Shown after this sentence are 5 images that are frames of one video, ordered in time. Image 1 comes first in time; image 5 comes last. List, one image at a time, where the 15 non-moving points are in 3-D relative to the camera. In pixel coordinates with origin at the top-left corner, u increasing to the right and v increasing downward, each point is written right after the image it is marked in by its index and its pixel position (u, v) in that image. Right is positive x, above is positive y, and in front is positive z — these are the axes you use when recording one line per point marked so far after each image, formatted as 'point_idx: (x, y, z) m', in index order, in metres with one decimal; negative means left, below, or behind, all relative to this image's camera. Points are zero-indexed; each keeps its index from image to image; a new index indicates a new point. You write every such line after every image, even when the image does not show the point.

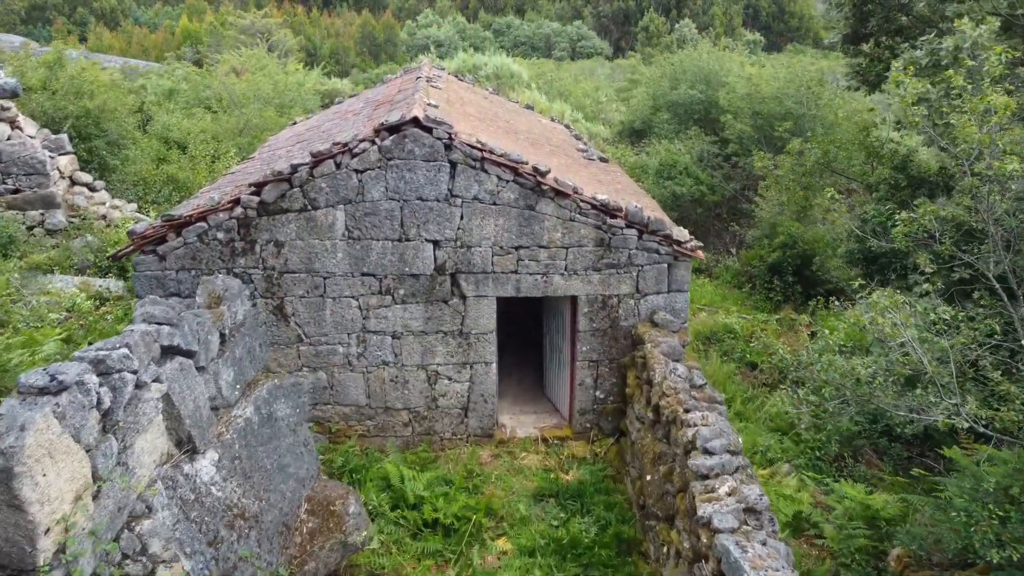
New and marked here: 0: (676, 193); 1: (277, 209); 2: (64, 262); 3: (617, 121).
0: (+2.9, +1.7, +14.1) m
1: (-1.8, +0.6, +6.3) m
2: (-4.9, +0.3, +8.9) m
3: (+2.5, +3.9, +19.0) m
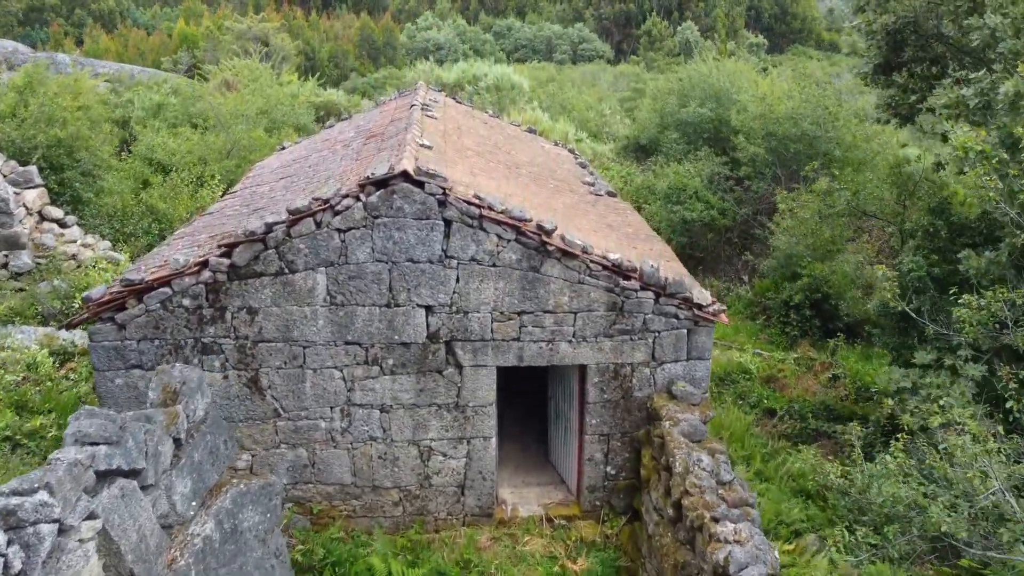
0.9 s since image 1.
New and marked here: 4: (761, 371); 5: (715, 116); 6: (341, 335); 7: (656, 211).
0: (+2.9, +1.2, +13.4) m
1: (-1.8, +0.1, +5.6) m
2: (-4.9, -0.2, +8.2) m
3: (+2.5, +3.4, +18.3) m
4: (+3.3, -1.1, +10.7) m
5: (+3.7, +3.1, +14.8) m
6: (-1.2, -0.3, +5.8) m
7: (+2.5, +1.3, +13.9) m
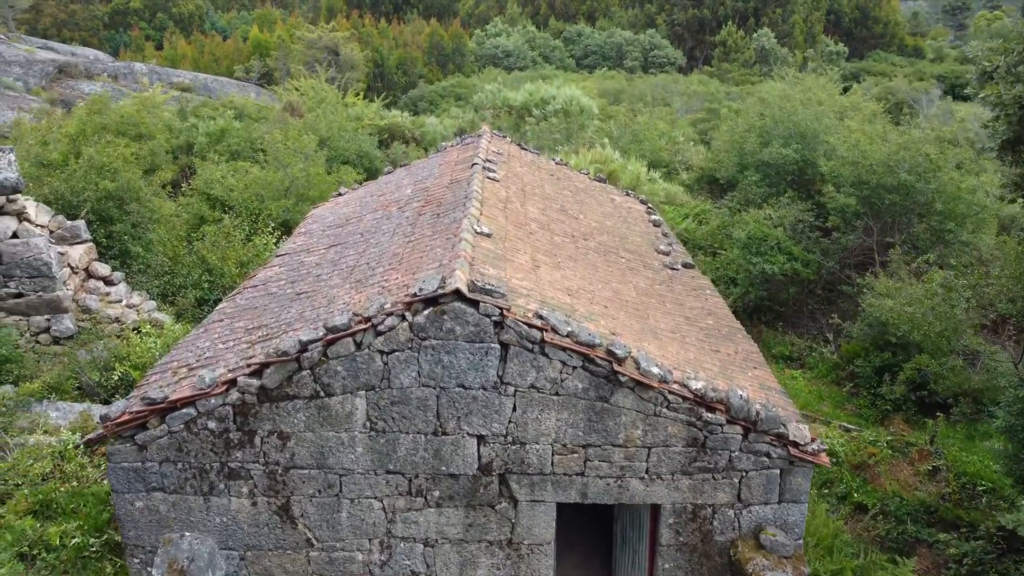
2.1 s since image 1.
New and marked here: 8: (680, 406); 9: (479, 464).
0: (+3.9, +0.3, +12.4) m
1: (-1.4, -0.7, +5.0) m
2: (-4.3, -0.9, +7.8) m
3: (+4.0, +2.6, +17.3) m
4: (+4.0, -2.0, +9.7) m
5: (+4.9, +2.2, +13.7) m
6: (-0.8, -1.1, +5.2) m
7: (+3.5, +0.4, +12.9) m
8: (+1.0, -0.7, +5.0) m
9: (-0.2, -1.1, +5.2) m
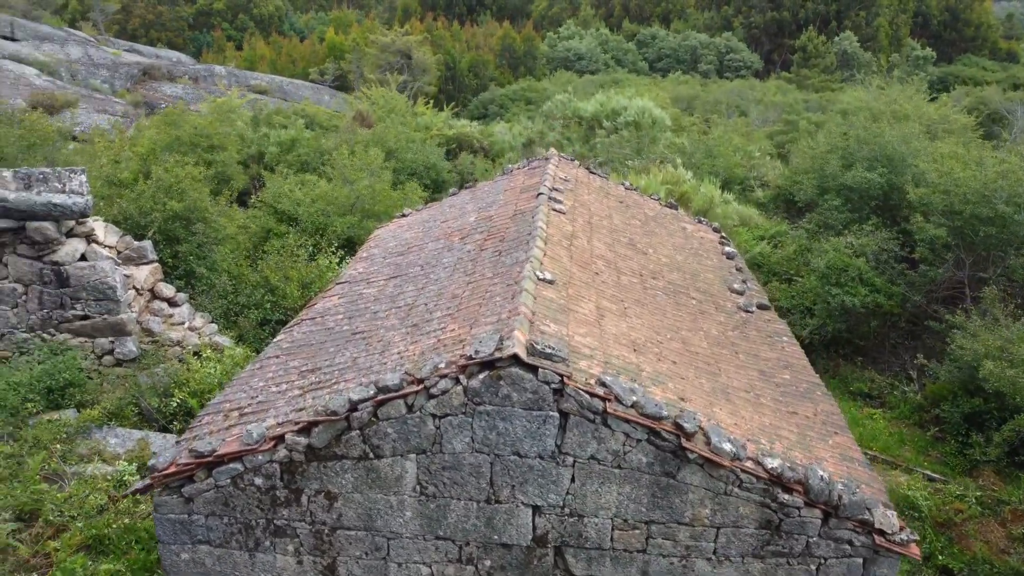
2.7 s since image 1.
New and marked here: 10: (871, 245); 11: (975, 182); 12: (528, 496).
0: (+4.8, -0.2, +11.7) m
1: (-1.1, -1.0, +4.8) m
2: (-3.7, -1.2, +7.8) m
3: (+5.4, +2.1, +16.6) m
4: (+4.7, -2.5, +9.0) m
5: (+6.0, +1.7, +13.0) m
6: (-0.5, -1.5, +4.9) m
7: (+4.5, 0.0, +12.3) m
8: (+1.4, -1.1, +4.6) m
9: (+0.1, -1.5, +4.9) m
10: (+5.4, +0.6, +12.3) m
11: (+6.5, +1.5, +11.4) m
12: (+0.1, -1.2, +4.8) m
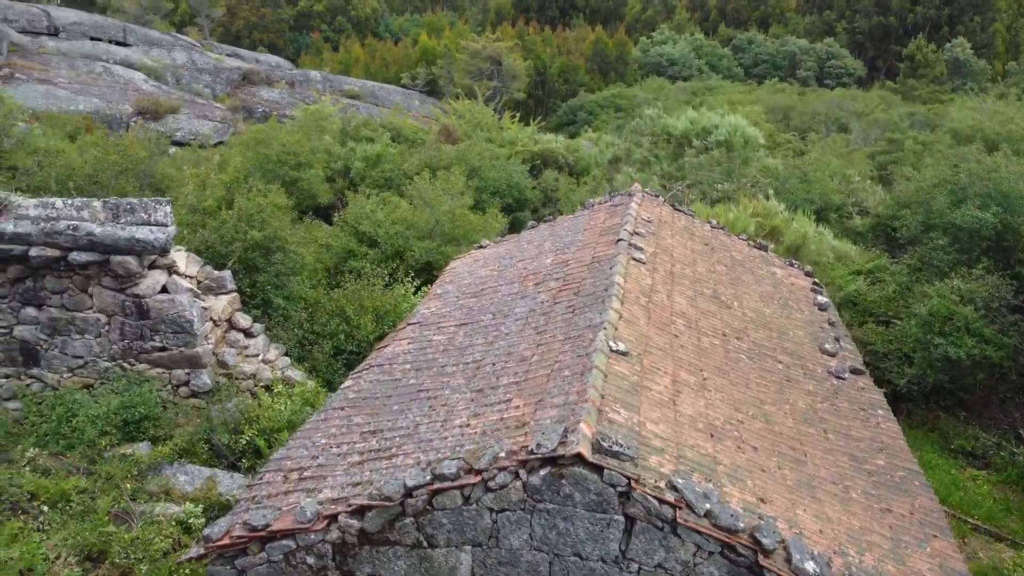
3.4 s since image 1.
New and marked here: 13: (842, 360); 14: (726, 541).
0: (+5.9, -0.9, +10.9) m
1: (-0.7, -1.4, +4.6) m
2: (-3.0, -1.5, +7.8) m
3: (+7.0, +1.4, +15.7) m
4: (+5.4, -3.1, +8.2) m
5: (+7.2, +1.0, +12.0) m
6: (-0.2, -1.9, +4.6) m
7: (+5.6, -0.7, +11.5) m
8: (+1.7, -1.7, +4.2) m
9: (+0.5, -2.0, +4.5) m
10: (+6.6, -0.1, +11.4) m
11: (+7.6, +0.8, +10.4) m
12: (+0.4, -1.7, +4.4) m
13: (+3.1, -0.7, +7.6) m
14: (+1.1, -1.3, +4.1) m
